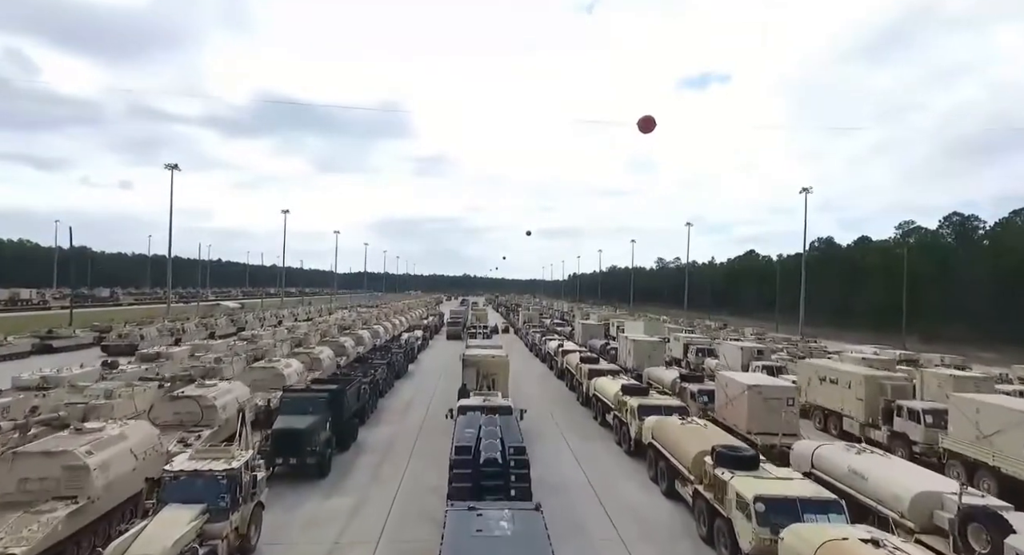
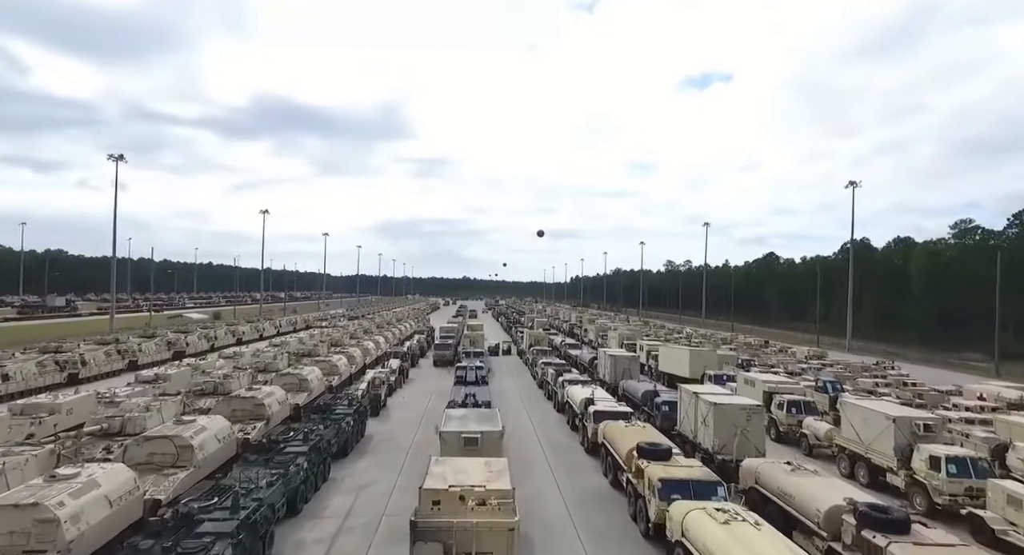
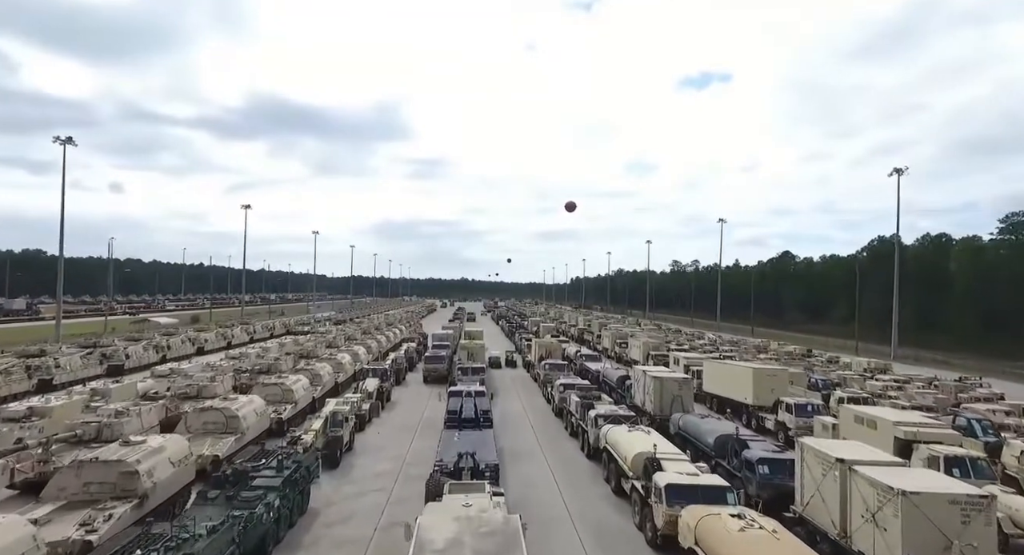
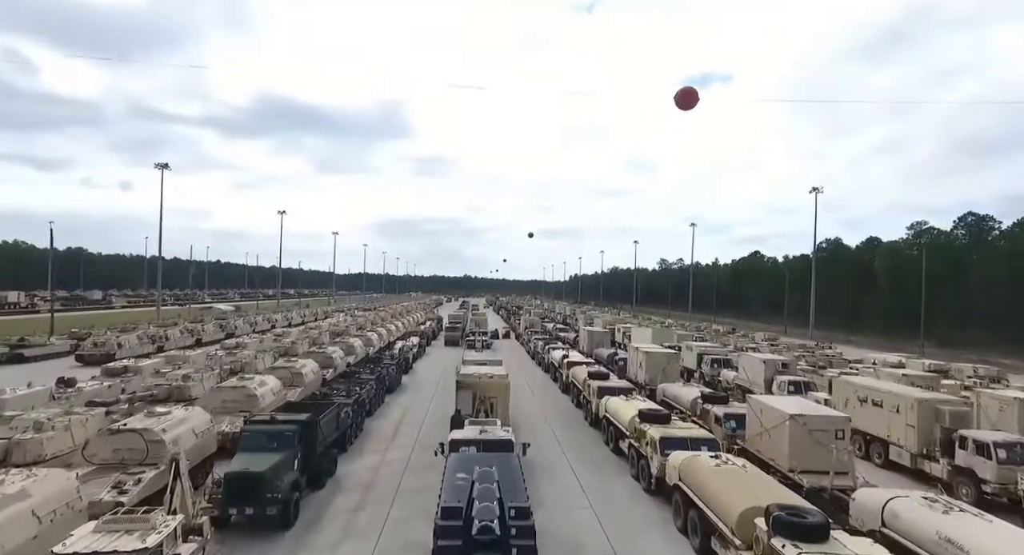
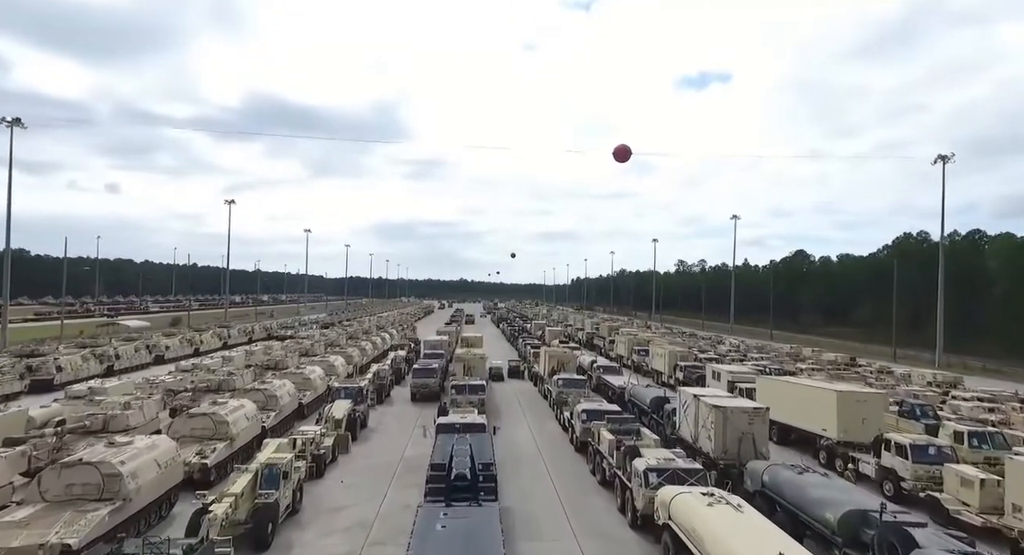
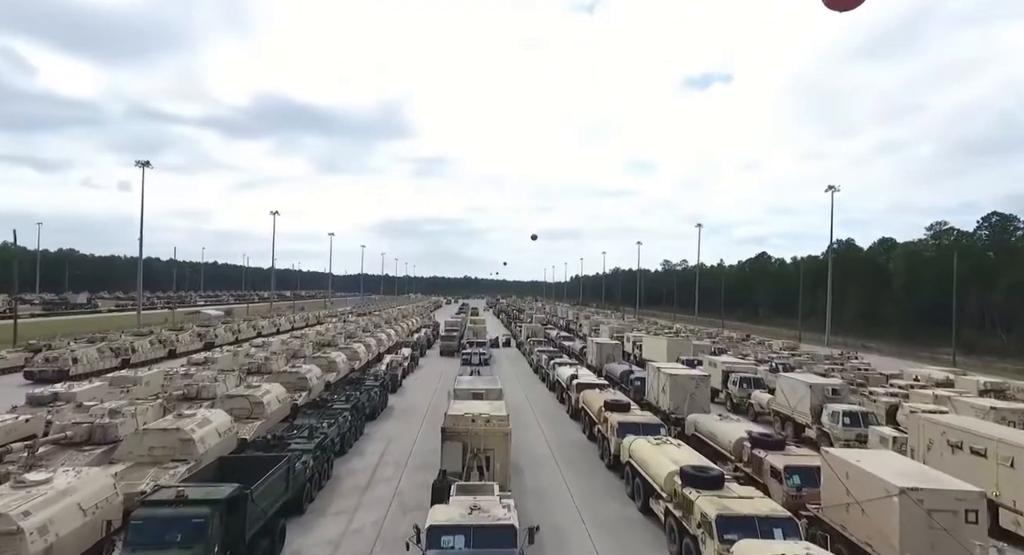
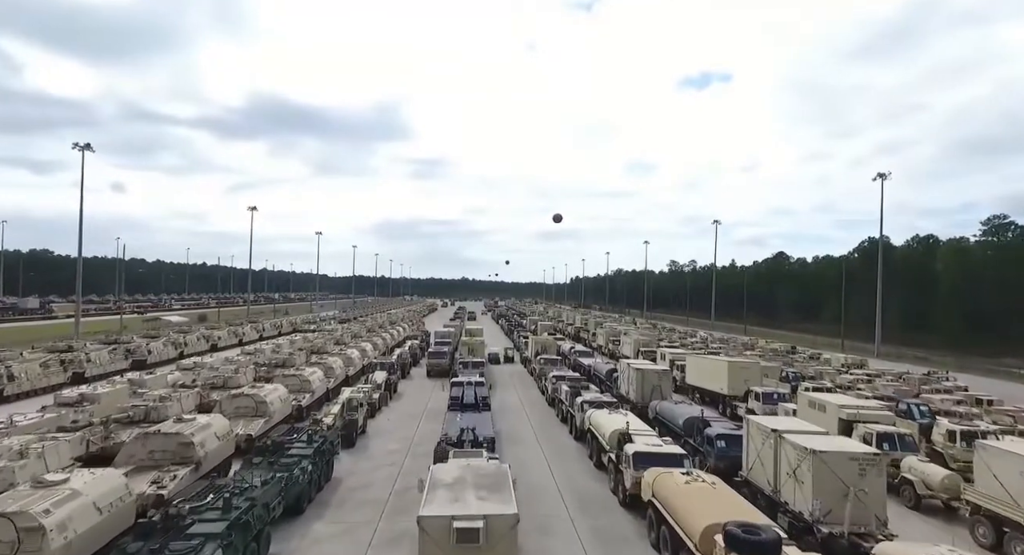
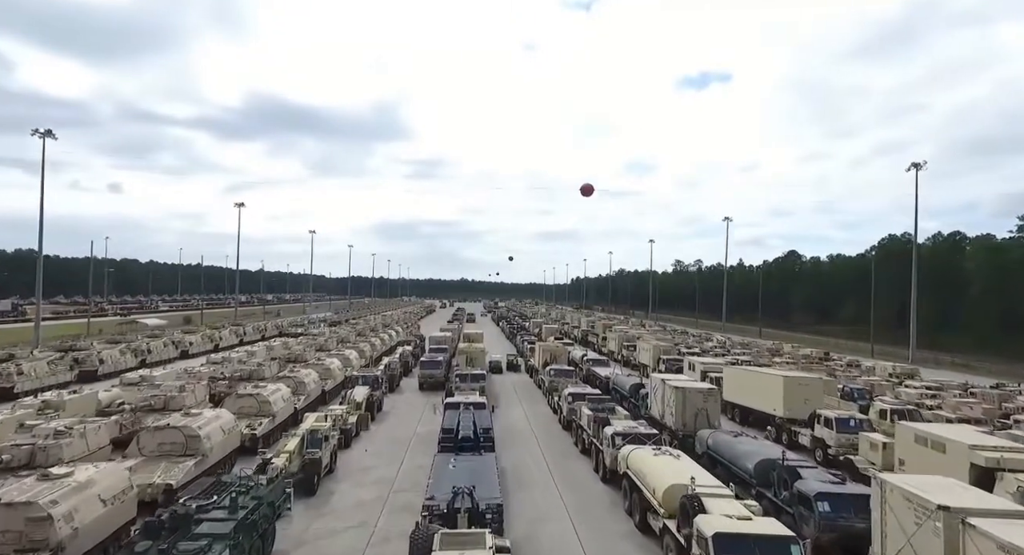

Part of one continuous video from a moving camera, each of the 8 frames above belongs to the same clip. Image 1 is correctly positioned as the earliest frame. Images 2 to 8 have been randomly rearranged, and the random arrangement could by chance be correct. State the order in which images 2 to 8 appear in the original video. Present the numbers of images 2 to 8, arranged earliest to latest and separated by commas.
4, 6, 2, 7, 3, 8, 5
